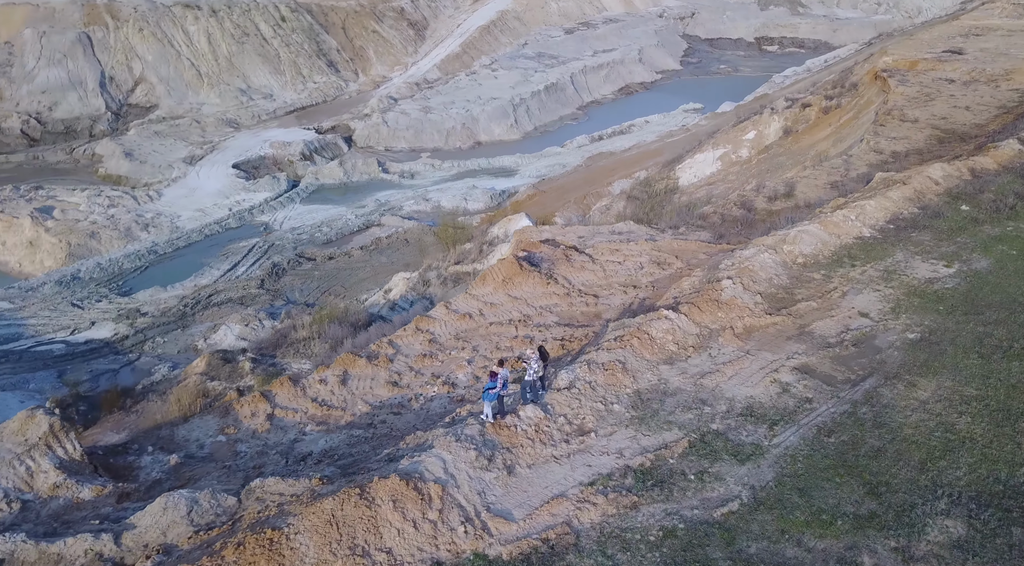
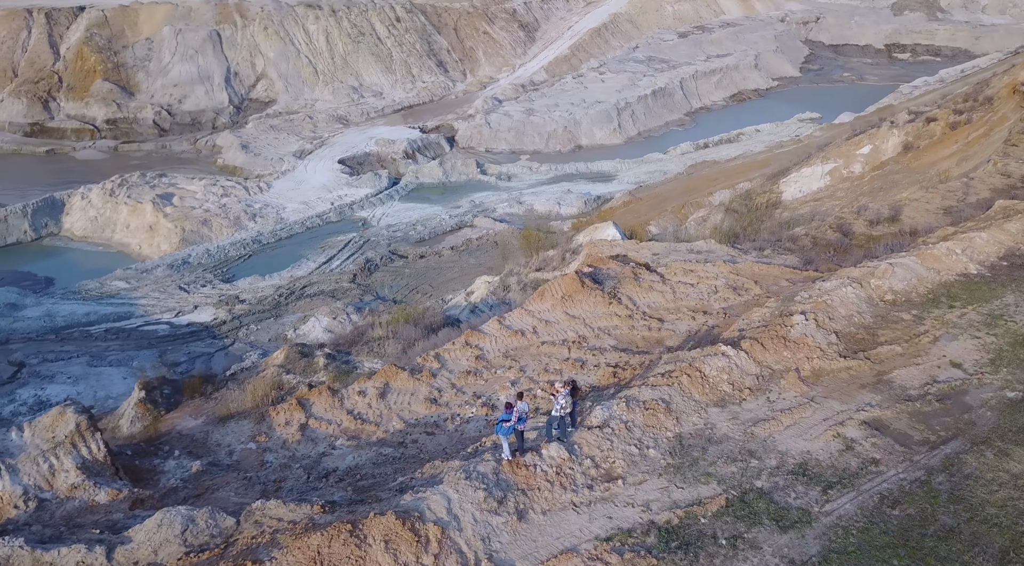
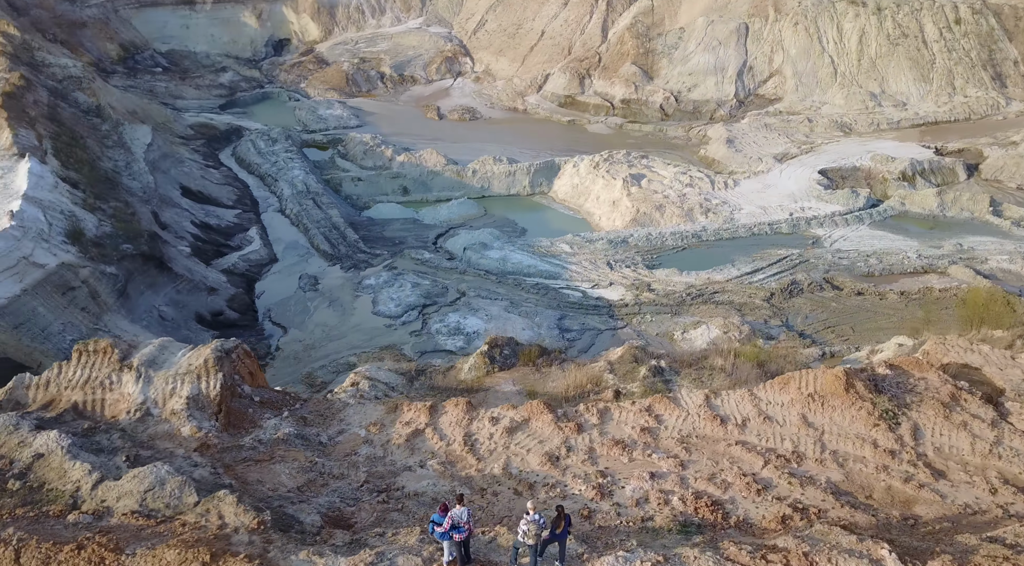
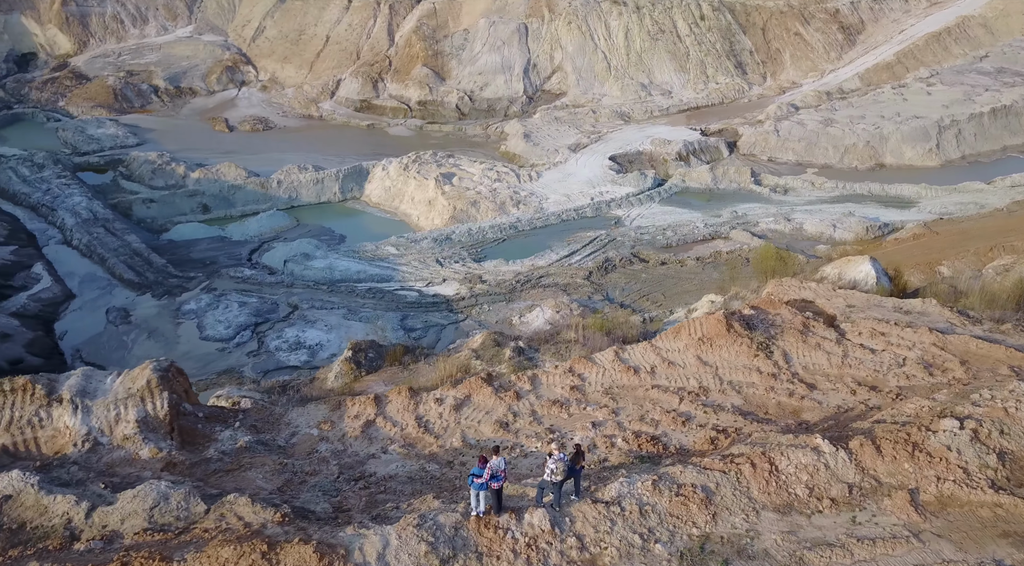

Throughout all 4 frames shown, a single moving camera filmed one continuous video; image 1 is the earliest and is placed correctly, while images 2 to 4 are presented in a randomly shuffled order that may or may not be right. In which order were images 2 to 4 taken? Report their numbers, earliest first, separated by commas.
2, 4, 3
